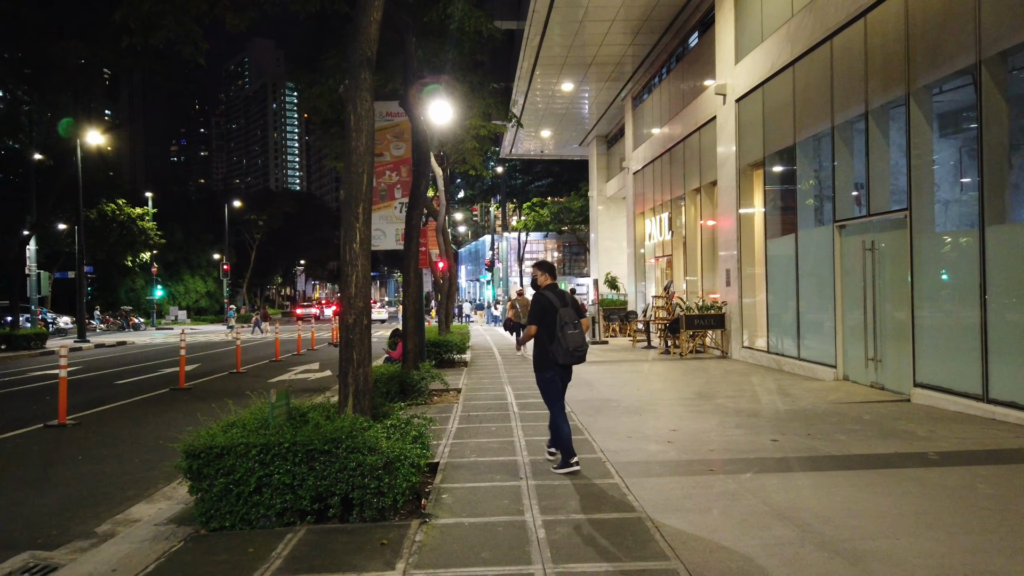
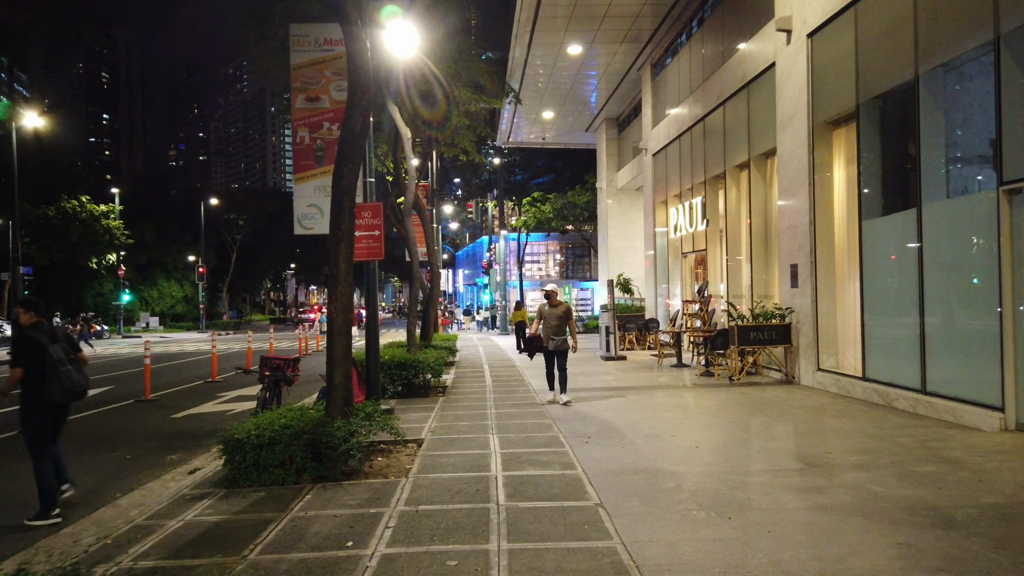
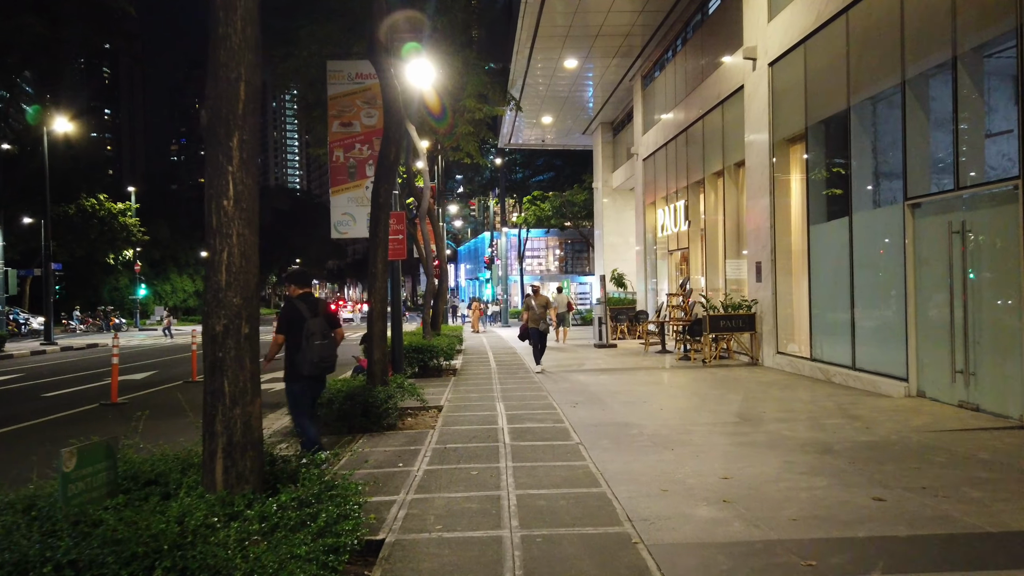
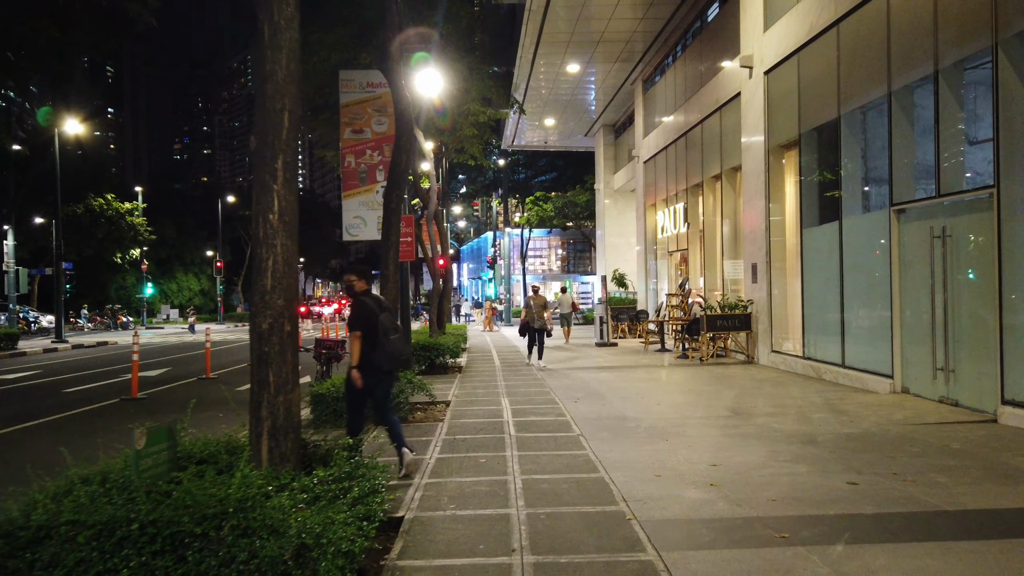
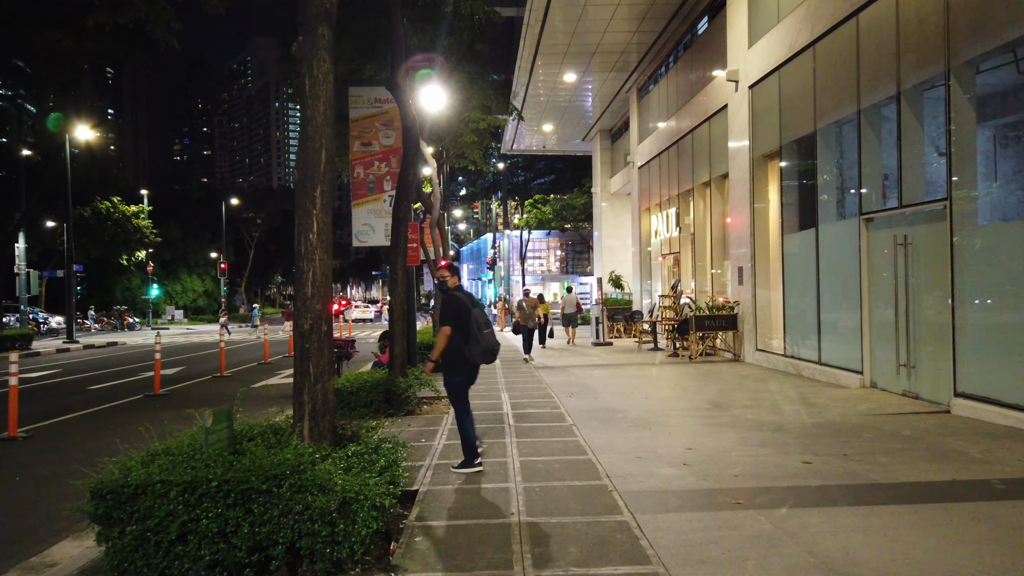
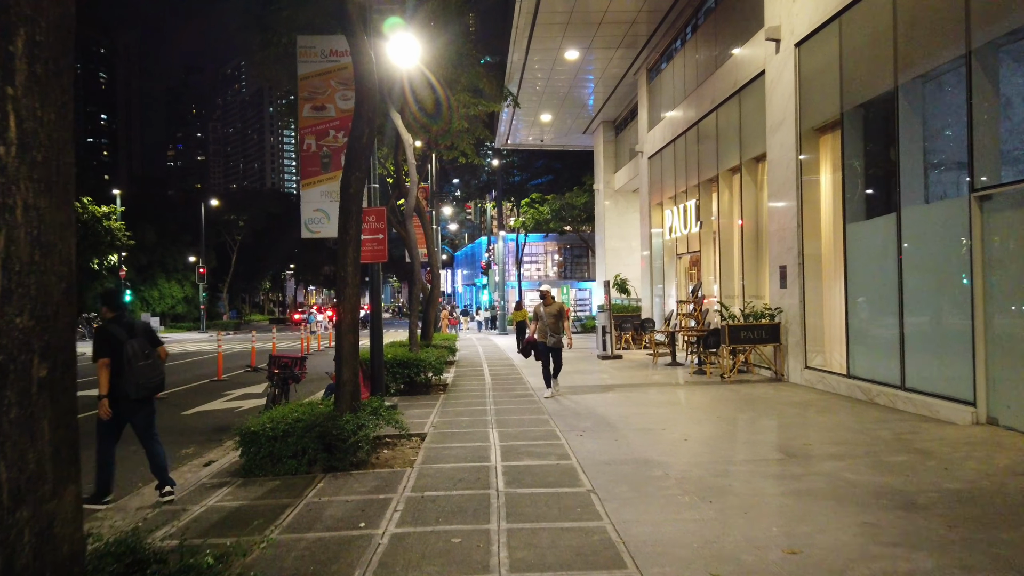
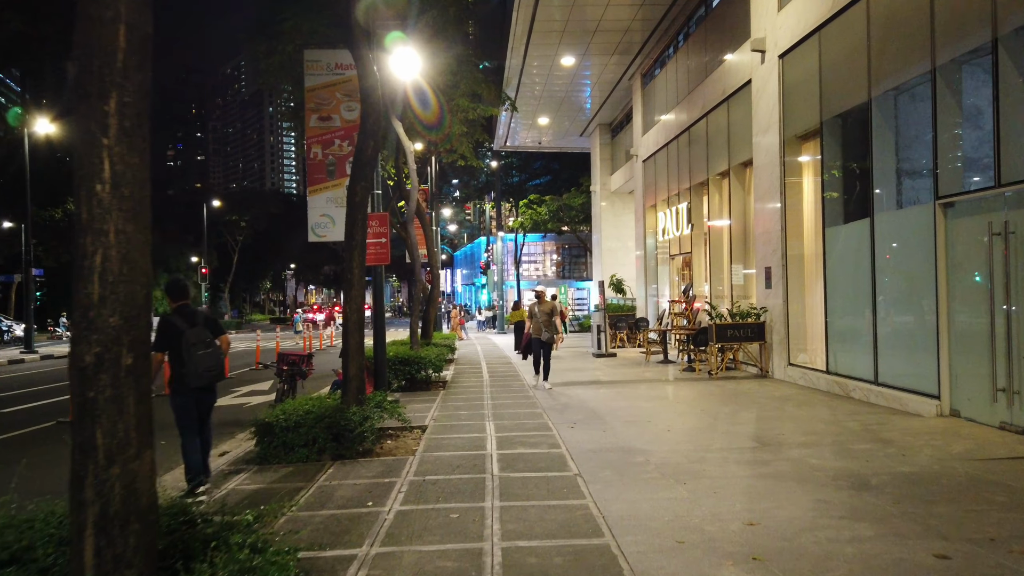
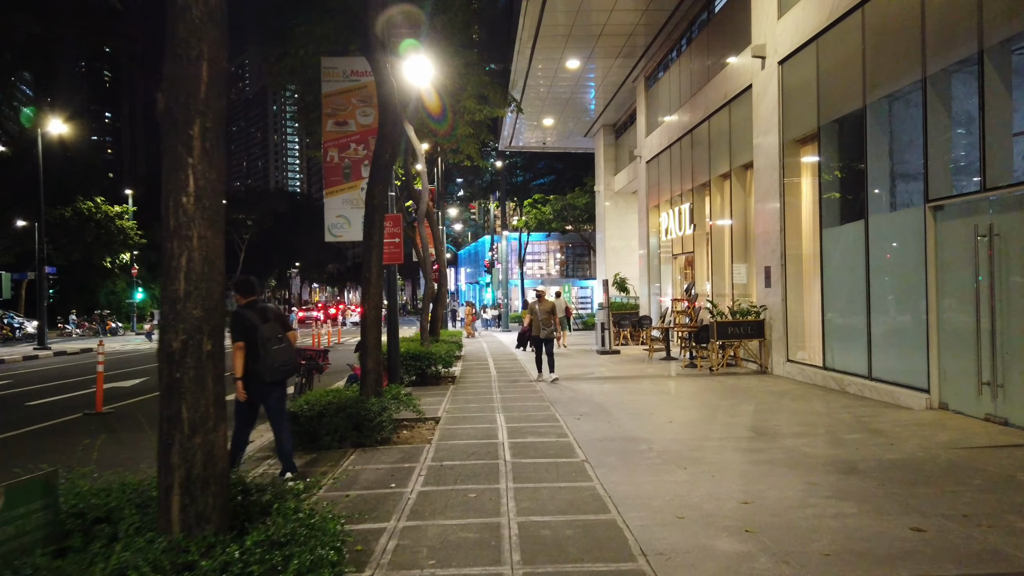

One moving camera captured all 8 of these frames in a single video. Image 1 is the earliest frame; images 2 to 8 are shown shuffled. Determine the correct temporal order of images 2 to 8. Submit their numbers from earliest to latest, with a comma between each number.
5, 4, 3, 8, 7, 6, 2
